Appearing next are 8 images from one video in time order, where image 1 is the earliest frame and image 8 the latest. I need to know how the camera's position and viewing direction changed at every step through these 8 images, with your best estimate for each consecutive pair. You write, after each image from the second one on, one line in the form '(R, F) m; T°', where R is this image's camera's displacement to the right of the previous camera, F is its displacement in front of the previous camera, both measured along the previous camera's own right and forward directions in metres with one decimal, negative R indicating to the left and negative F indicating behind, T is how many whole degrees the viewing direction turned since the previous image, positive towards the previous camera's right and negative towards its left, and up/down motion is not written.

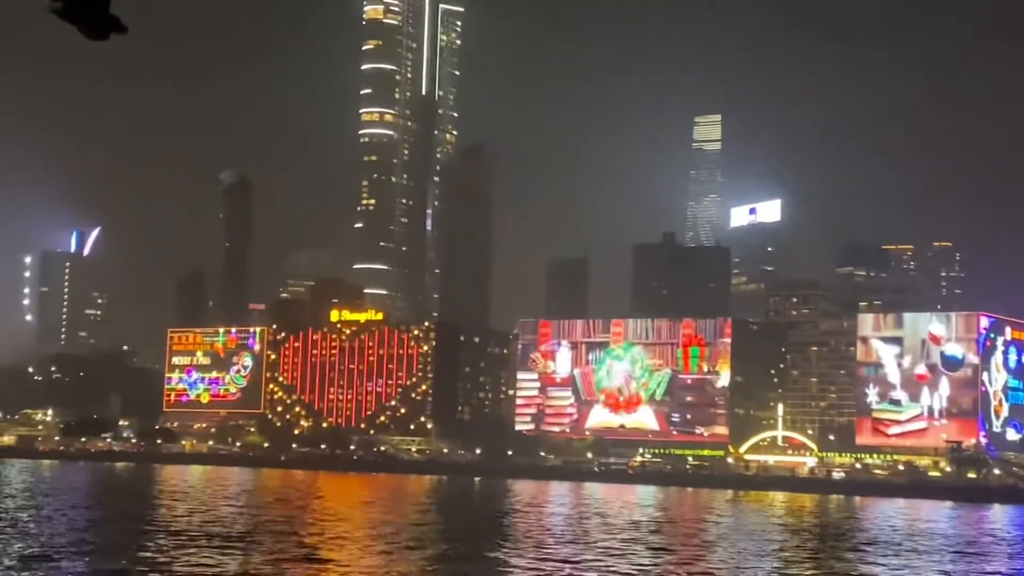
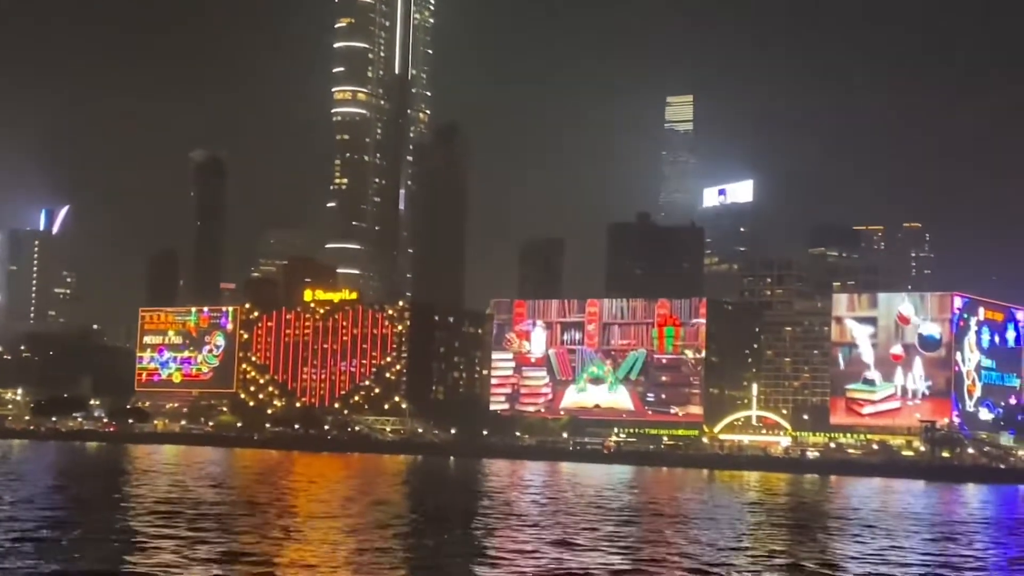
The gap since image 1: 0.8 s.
(-0.3, +0.3) m; +1°
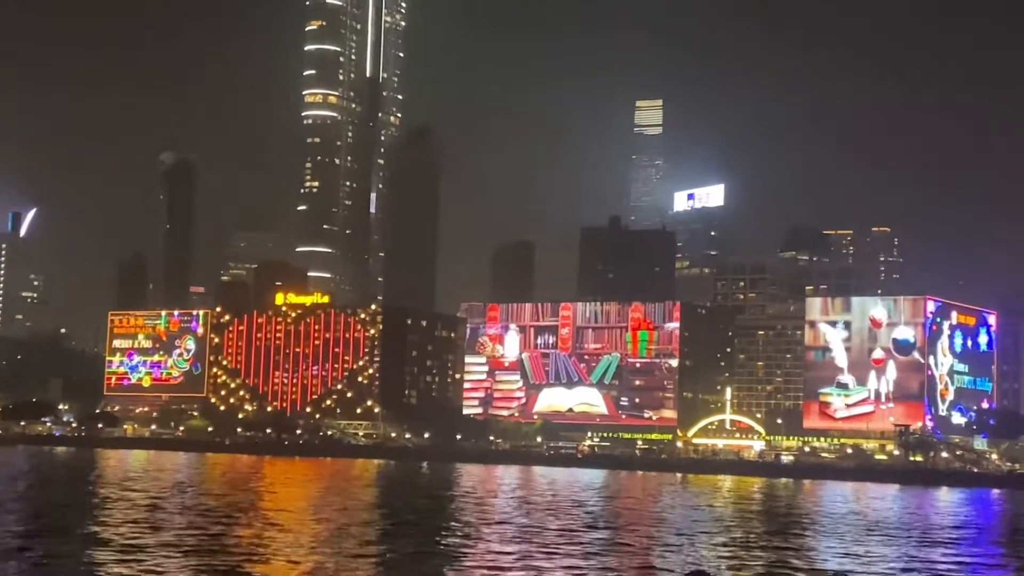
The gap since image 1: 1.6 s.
(-0.4, +0.5) m; +1°
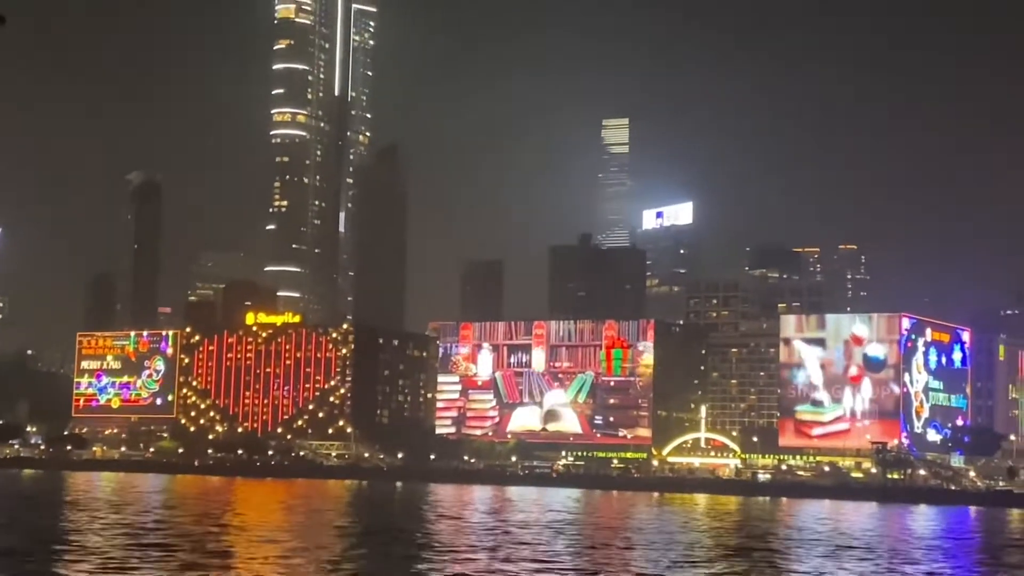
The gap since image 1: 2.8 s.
(-0.6, +0.8) m; +1°
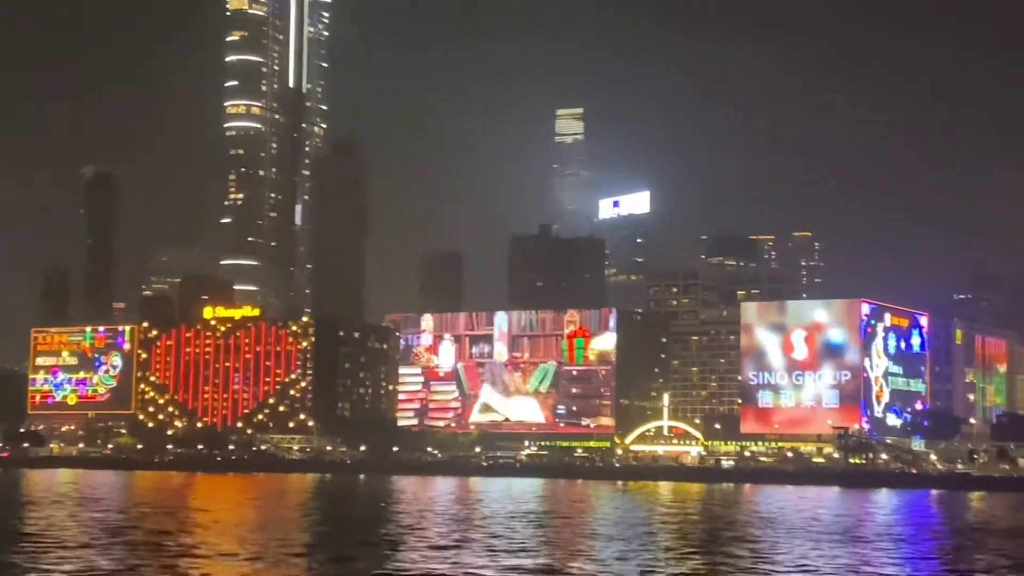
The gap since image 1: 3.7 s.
(-0.5, +0.2) m; +2°
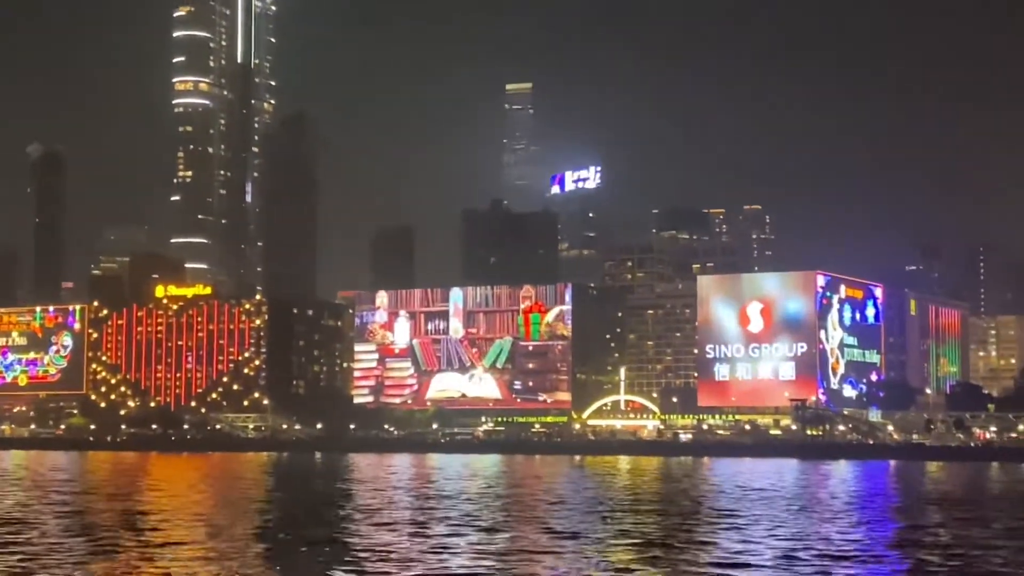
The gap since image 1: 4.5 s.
(-0.5, +0.7) m; +2°
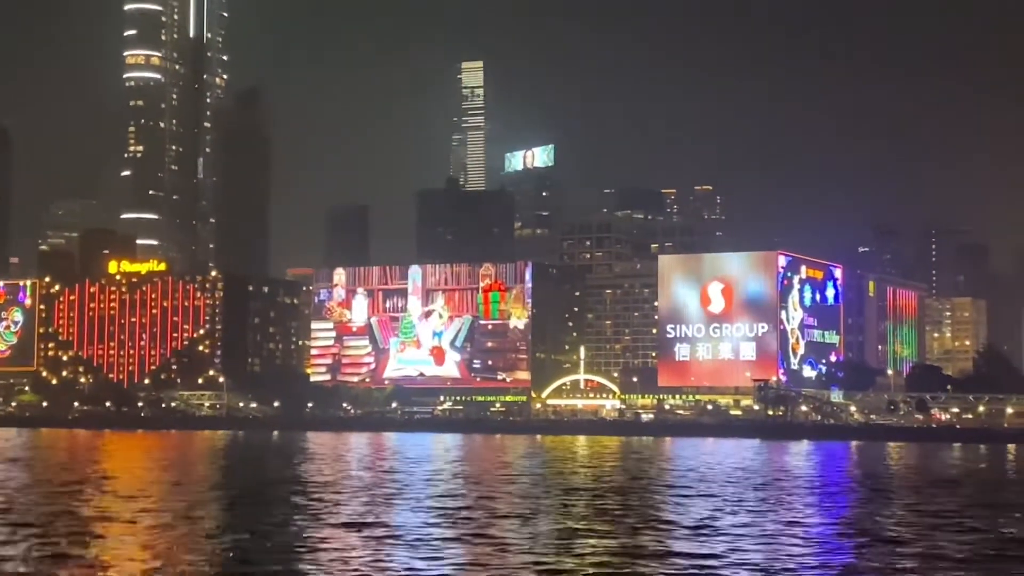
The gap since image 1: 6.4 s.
(-1.0, +0.9) m; +2°
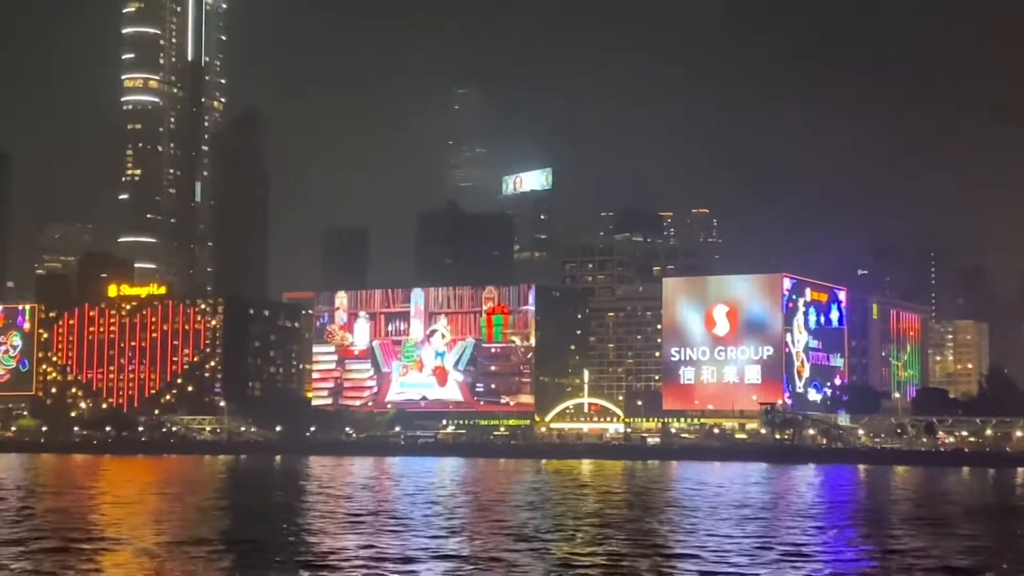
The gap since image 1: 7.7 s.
(-0.8, +0.6) m; 0°
